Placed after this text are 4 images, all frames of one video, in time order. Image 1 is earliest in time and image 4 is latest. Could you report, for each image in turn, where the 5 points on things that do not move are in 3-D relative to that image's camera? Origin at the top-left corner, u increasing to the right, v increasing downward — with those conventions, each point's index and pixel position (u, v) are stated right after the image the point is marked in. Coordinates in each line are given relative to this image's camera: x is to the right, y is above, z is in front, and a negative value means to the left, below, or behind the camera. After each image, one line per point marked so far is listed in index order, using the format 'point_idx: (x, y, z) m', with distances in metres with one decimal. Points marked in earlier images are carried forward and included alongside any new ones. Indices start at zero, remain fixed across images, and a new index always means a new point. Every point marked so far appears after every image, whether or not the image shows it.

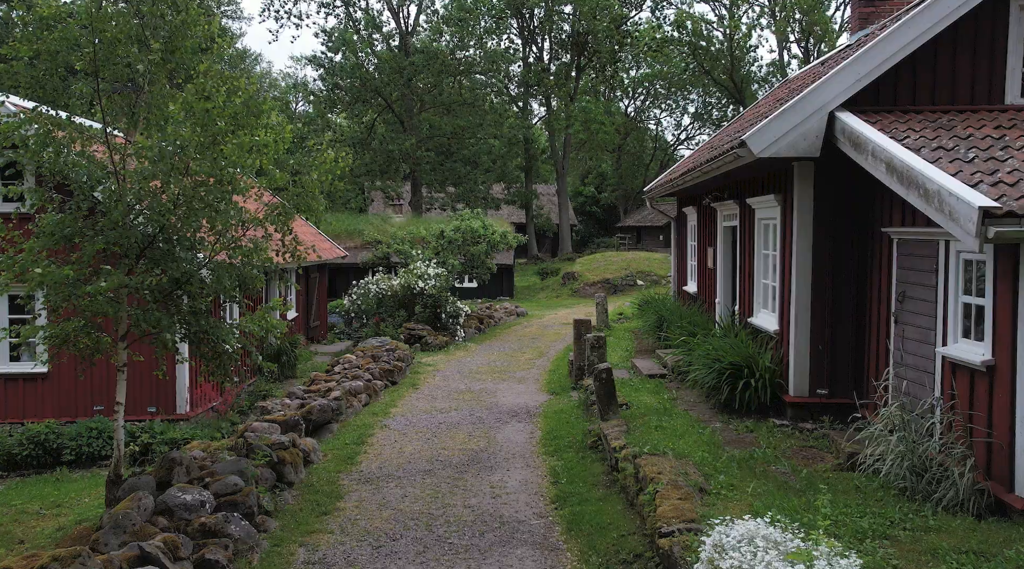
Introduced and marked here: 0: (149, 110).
0: (-3.0, +1.4, +6.8) m
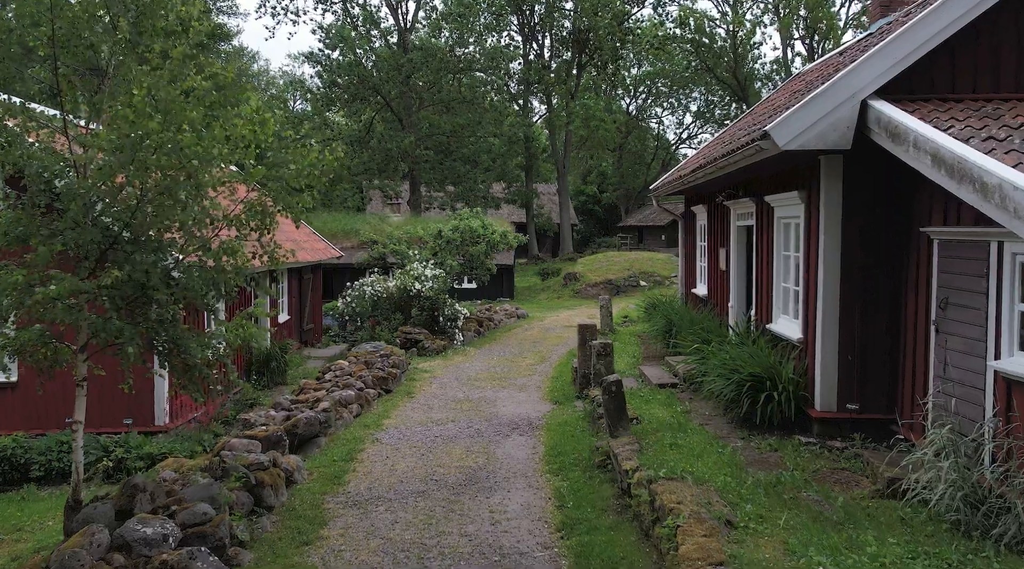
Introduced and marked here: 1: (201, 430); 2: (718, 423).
0: (-2.9, +1.4, +6.2) m
1: (-3.7, -1.7, +9.9) m
2: (+1.9, -1.3, +7.8) m
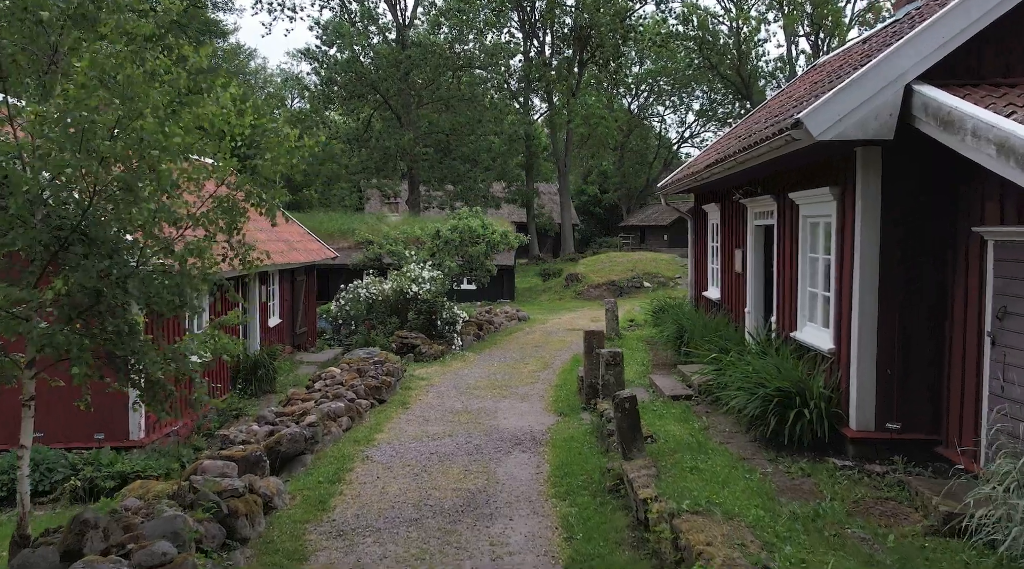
0: (-2.9, +1.3, +5.5) m
1: (-3.7, -1.8, +9.2) m
2: (+1.9, -1.3, +7.1) m
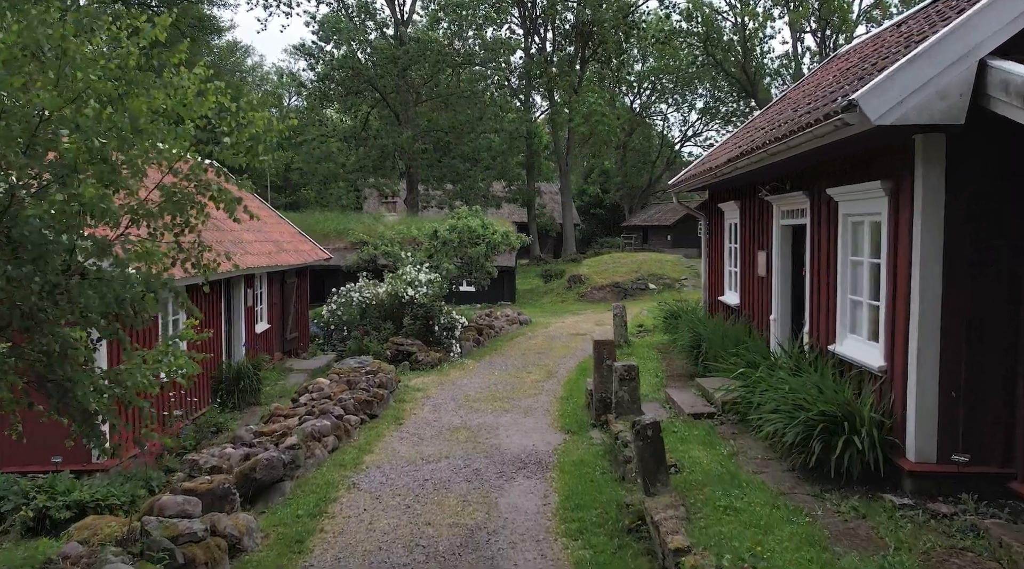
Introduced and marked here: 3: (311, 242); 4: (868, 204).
0: (-2.9, +1.3, +4.6) m
1: (-3.6, -1.8, +8.3) m
2: (+2.0, -1.4, +6.2) m
3: (-4.5, +0.9, +18.5) m
4: (+2.7, +0.6, +6.4) m
